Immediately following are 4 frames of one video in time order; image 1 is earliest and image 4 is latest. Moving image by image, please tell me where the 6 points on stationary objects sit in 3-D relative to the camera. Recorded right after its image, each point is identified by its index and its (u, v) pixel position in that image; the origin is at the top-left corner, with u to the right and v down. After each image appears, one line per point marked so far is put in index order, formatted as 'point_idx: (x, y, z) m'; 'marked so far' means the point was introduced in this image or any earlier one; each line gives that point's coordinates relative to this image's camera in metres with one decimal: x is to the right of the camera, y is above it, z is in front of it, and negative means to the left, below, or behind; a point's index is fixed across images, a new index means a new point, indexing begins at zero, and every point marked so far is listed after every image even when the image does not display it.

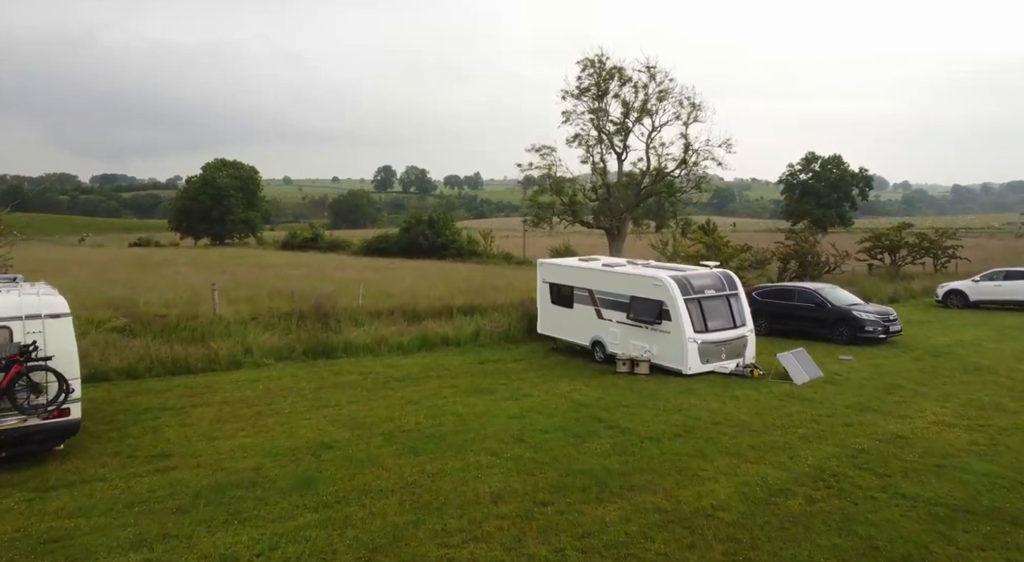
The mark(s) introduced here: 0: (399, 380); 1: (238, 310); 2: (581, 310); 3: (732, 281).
0: (-1.7, -1.5, +11.0) m
1: (-6.0, -0.7, +15.7) m
2: (+1.2, -0.5, +12.6) m
3: (+3.5, 0.0, +11.6) m
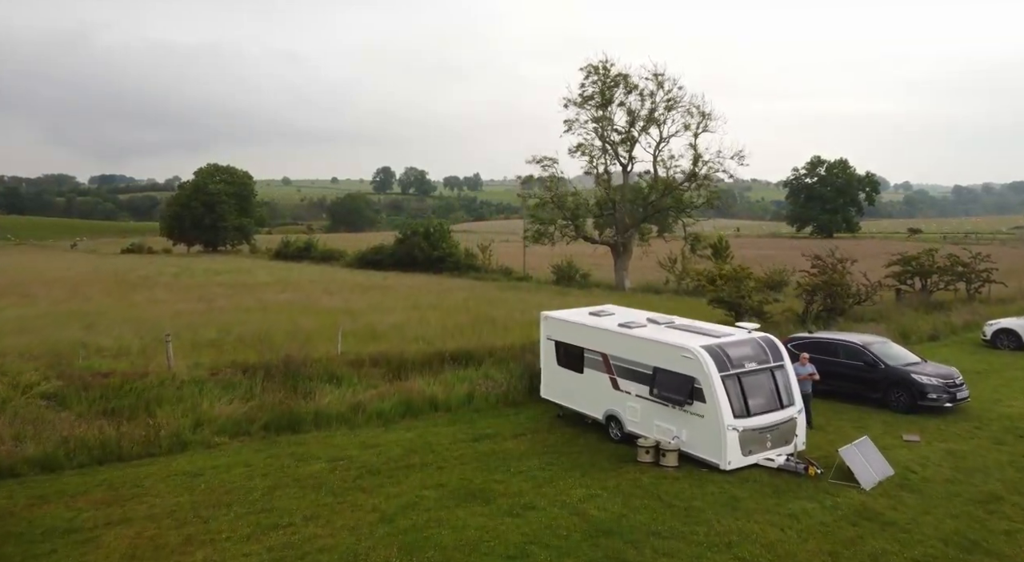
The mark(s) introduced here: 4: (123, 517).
0: (-1.7, -2.4, +9.1) m
1: (-6.0, -1.6, +13.8) m
2: (+1.2, -1.4, +10.6) m
3: (+3.5, -0.9, +9.6) m
4: (-4.2, -2.5, +7.7) m
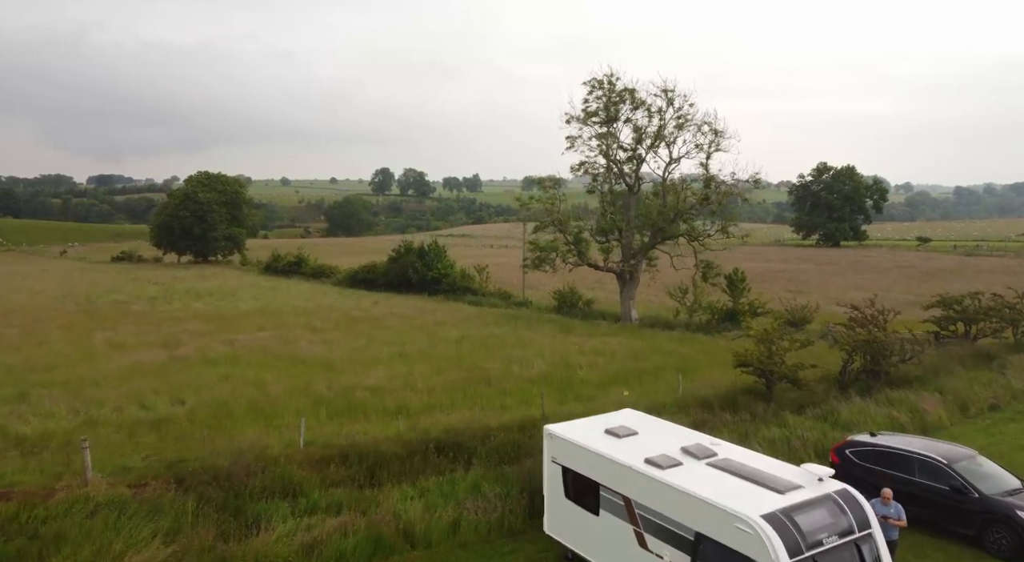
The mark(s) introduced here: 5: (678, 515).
0: (-1.8, -3.8, +6.6) m
1: (-6.1, -2.9, +11.4) m
2: (+1.1, -2.8, +8.2) m
3: (+3.5, -2.2, +7.2) m
4: (-4.2, -3.9, +5.3) m
5: (+1.7, -2.4, +7.4) m
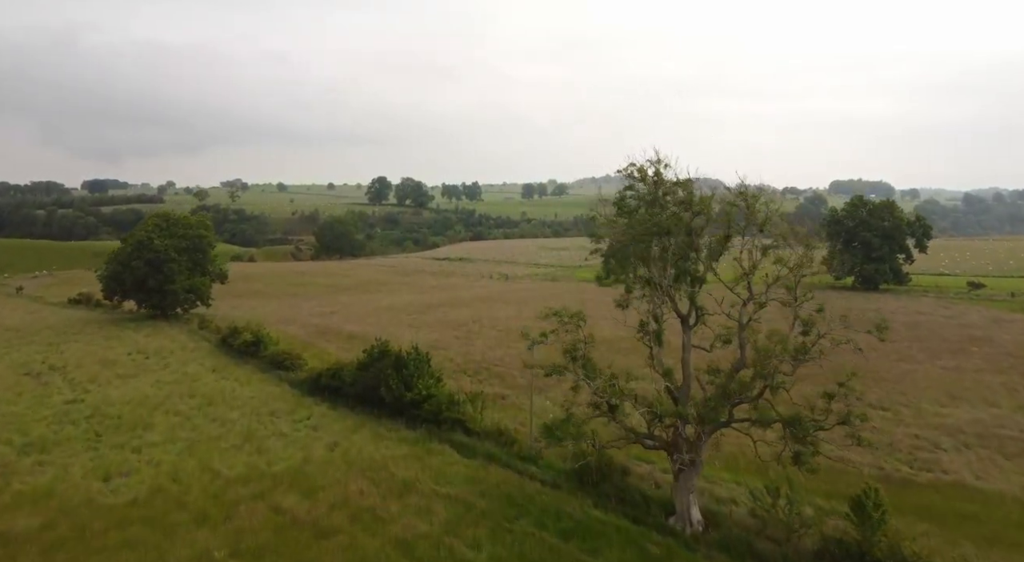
0: (-1.6, -9.4, -3.5) m
1: (-5.9, -8.5, +1.2) m
2: (+1.3, -8.4, -2.0) m
3: (+3.6, -7.9, -3.0) m
4: (-4.1, -9.5, -4.9) m
5: (+1.9, -8.0, -2.8) m
